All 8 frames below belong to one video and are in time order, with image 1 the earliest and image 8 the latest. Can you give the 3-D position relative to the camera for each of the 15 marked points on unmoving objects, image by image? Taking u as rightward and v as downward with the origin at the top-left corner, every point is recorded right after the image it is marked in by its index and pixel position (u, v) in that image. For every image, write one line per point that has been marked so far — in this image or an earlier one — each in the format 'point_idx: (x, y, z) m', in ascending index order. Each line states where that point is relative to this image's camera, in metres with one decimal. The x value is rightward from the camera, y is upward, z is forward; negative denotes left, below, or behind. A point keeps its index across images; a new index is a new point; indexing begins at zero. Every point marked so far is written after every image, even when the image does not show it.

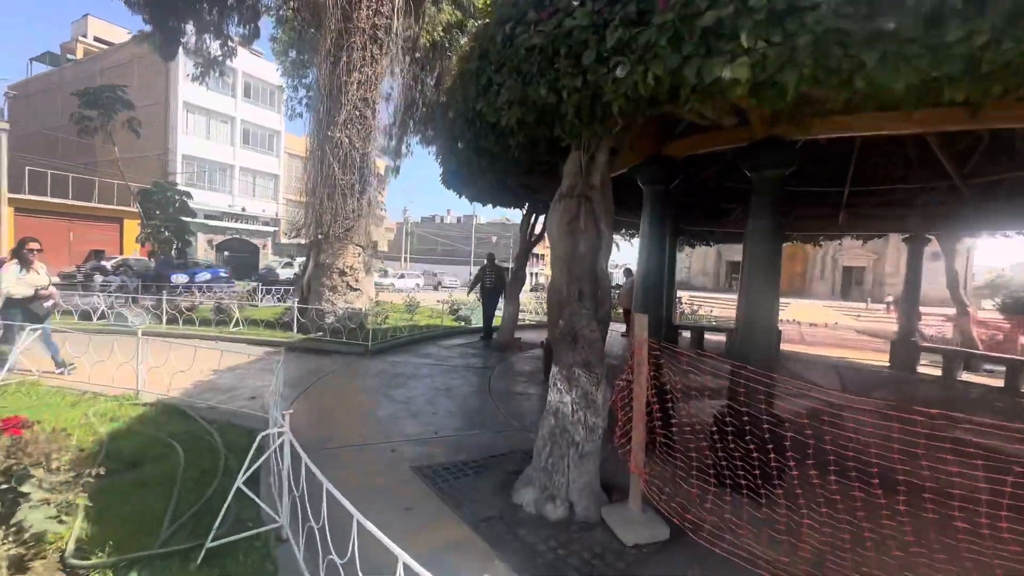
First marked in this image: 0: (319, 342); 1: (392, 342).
0: (-3.6, -1.0, +8.9) m
1: (-2.4, -1.1, +9.3) m
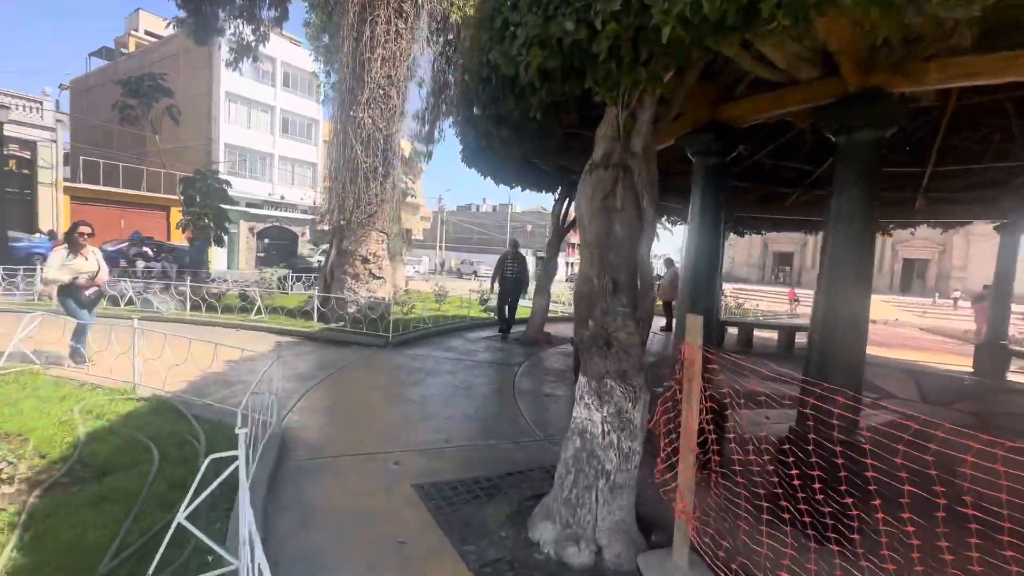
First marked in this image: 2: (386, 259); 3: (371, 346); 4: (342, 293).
0: (-3.1, -0.8, +8.5) m
1: (-1.8, -0.9, +8.8) m
2: (-2.6, +0.6, +9.7) m
3: (-2.4, -1.0, +8.1) m
4: (-3.4, -0.1, +9.3) m
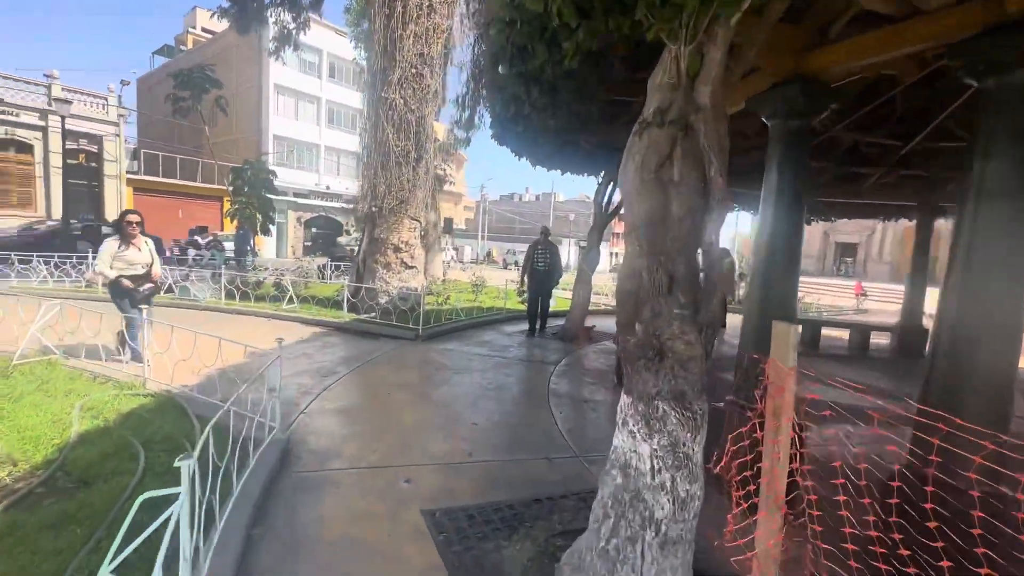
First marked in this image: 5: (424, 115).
0: (-2.4, -0.6, +8.2) m
1: (-1.2, -0.7, +8.4) m
2: (-1.8, +0.8, +9.3) m
3: (-1.8, -0.8, +7.7) m
4: (-2.7, +0.1, +9.0) m
5: (-1.7, +3.3, +8.9) m
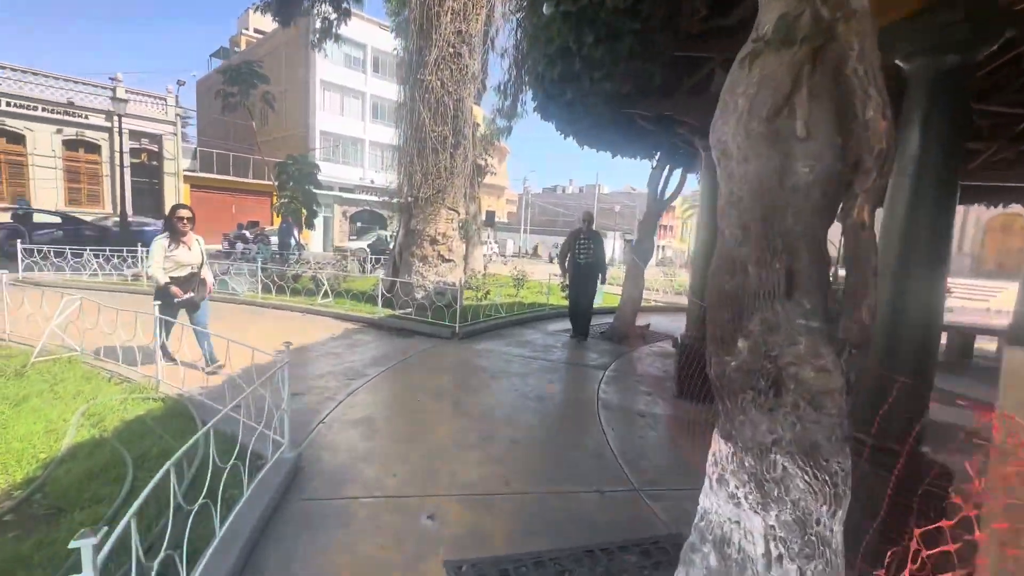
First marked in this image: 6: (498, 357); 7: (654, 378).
0: (-1.7, -0.5, +7.8) m
1: (-0.4, -0.6, +7.8) m
2: (-1.0, +0.9, +8.7) m
3: (-1.2, -0.7, +7.2) m
4: (-1.9, +0.2, +8.6) m
5: (-0.9, +3.4, +8.3) m
6: (-0.2, -0.9, +6.3) m
7: (+1.7, -1.1, +5.7) m
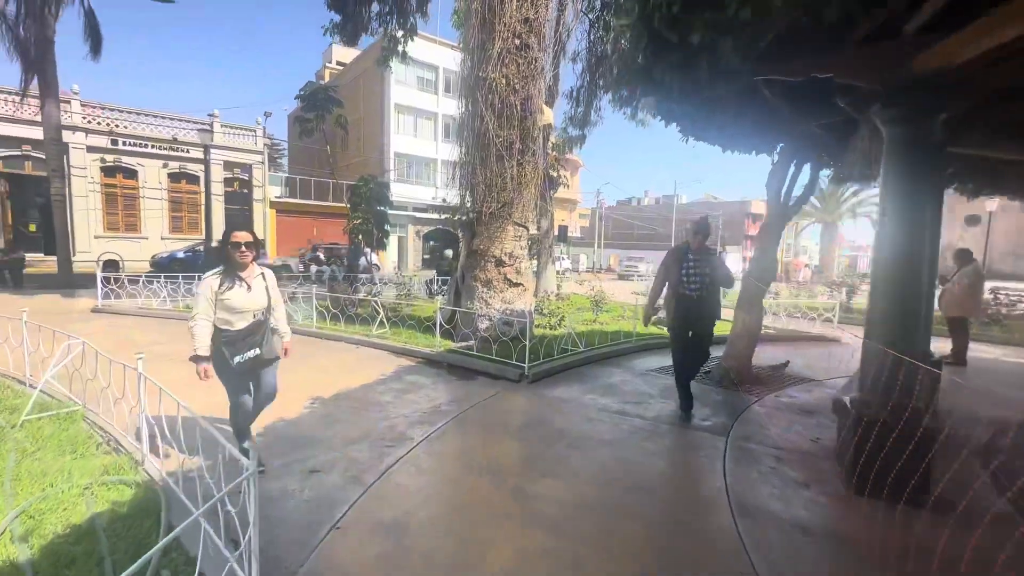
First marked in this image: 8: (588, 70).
0: (-0.6, -1.0, +6.6) m
1: (+0.7, -1.0, +6.5) m
2: (+0.2, +0.5, +7.5) m
3: (-0.1, -1.1, +6.0) m
4: (-0.6, -0.3, +7.5) m
5: (+0.3, +2.9, +7.2) m
6: (+0.7, -1.3, +5.0) m
7: (+2.5, -1.4, +4.0) m
8: (+2.6, +7.5, +16.3) m
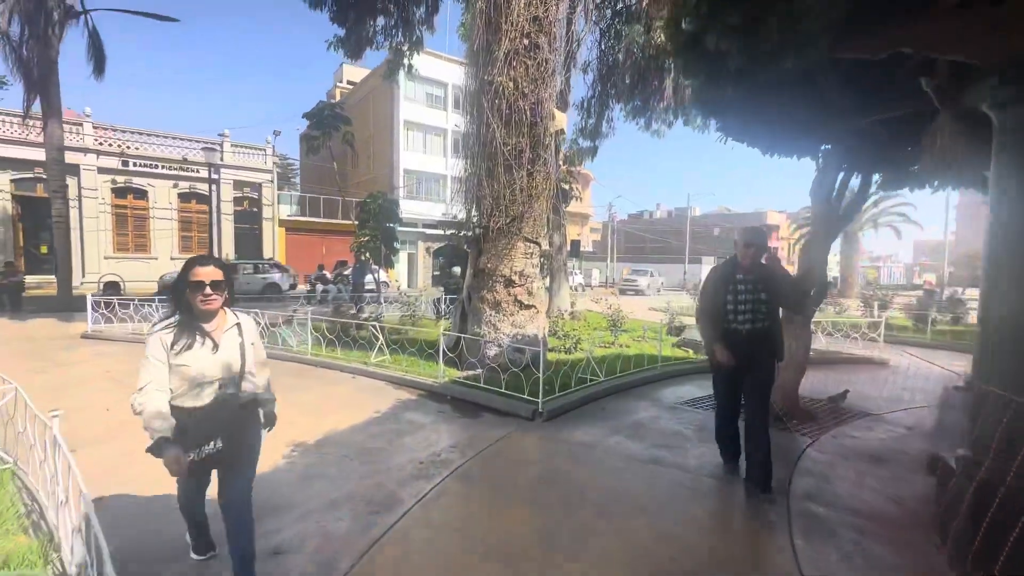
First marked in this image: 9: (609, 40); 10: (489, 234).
0: (-0.5, -1.3, +5.9) m
1: (+0.8, -1.3, +5.7) m
2: (+0.4, +0.2, +6.8) m
3: (0.0, -1.4, +5.2) m
4: (-0.5, -0.6, +6.8) m
5: (+0.4, +2.6, +6.6) m
6: (+0.8, -1.5, +4.2) m
7: (+2.6, -1.6, +3.2) m
8: (+2.9, +7.0, +15.7) m
9: (+2.9, +7.5, +14.3) m
10: (-0.3, +0.8, +6.8) m
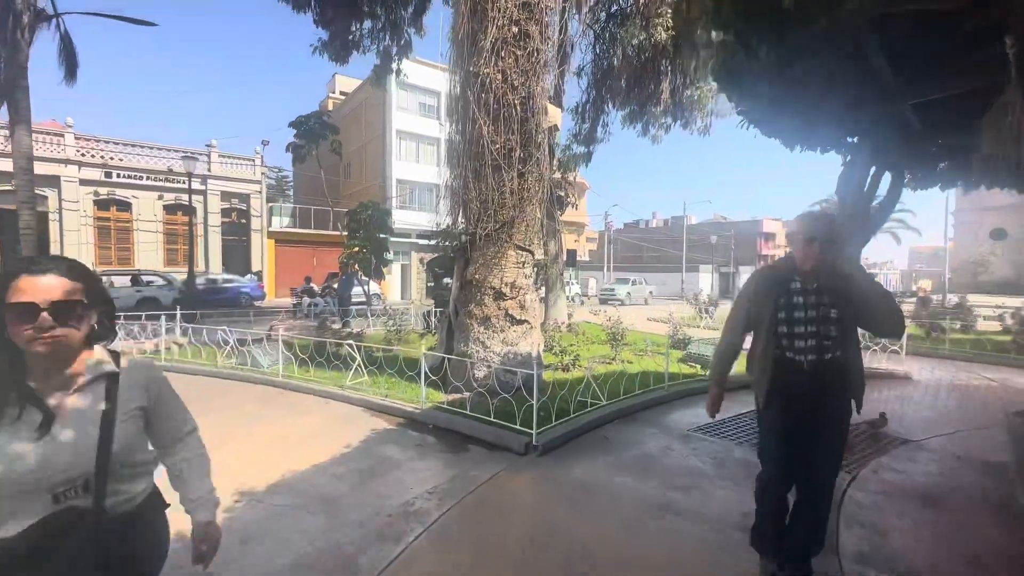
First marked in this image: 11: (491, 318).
0: (-0.6, -1.4, +5.2) m
1: (+0.7, -1.4, +5.0) m
2: (+0.3, 0.0, +6.2) m
3: (-0.1, -1.6, +4.5) m
4: (-0.6, -0.8, +6.1) m
5: (+0.2, +2.5, +6.0) m
6: (+0.7, -1.6, +3.5) m
7: (+2.5, -1.7, +2.6) m
8: (+2.7, +6.6, +15.3) m
9: (+2.7, +7.2, +13.8) m
10: (-0.5, +0.6, +6.2) m
11: (-0.3, -0.4, +6.0) m
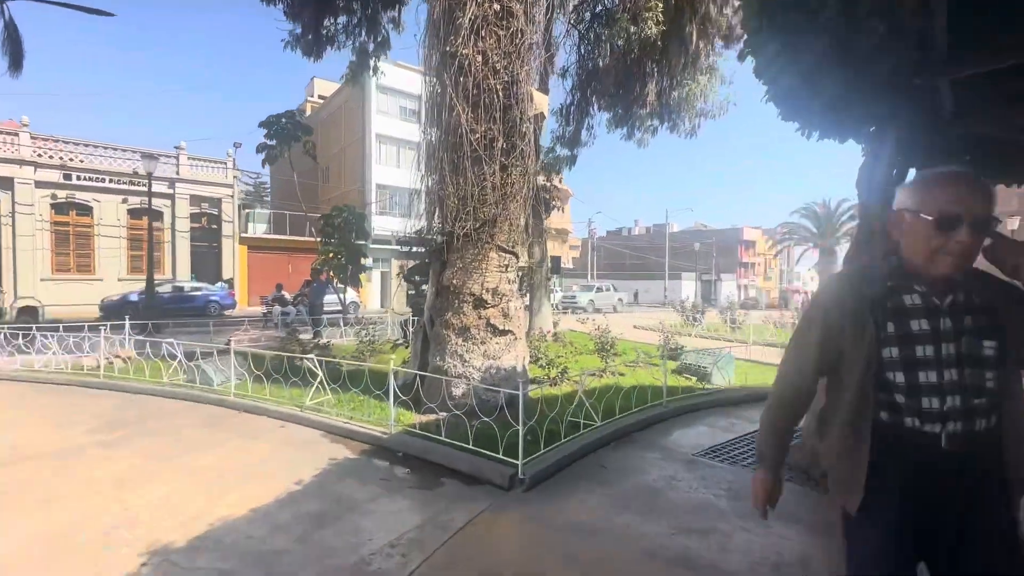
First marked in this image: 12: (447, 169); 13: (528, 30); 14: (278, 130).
0: (-0.8, -1.5, +4.5) m
1: (+0.5, -1.5, +4.4) m
2: (0.0, -0.1, +5.5) m
3: (-0.3, -1.6, +3.9) m
4: (-0.8, -0.8, +5.4) m
5: (0.0, +2.4, +5.4) m
6: (+0.6, -1.7, +2.9) m
7: (+2.4, -1.7, +2.0) m
8: (+2.1, +6.4, +14.8) m
9: (+2.2, +7.0, +13.4) m
10: (-0.7, +0.5, +5.5) m
11: (-0.5, -0.4, +5.4) m
12: (-0.7, +1.4, +5.5) m
13: (+0.2, +2.9, +5.4) m
14: (-8.5, +5.7, +16.8) m
